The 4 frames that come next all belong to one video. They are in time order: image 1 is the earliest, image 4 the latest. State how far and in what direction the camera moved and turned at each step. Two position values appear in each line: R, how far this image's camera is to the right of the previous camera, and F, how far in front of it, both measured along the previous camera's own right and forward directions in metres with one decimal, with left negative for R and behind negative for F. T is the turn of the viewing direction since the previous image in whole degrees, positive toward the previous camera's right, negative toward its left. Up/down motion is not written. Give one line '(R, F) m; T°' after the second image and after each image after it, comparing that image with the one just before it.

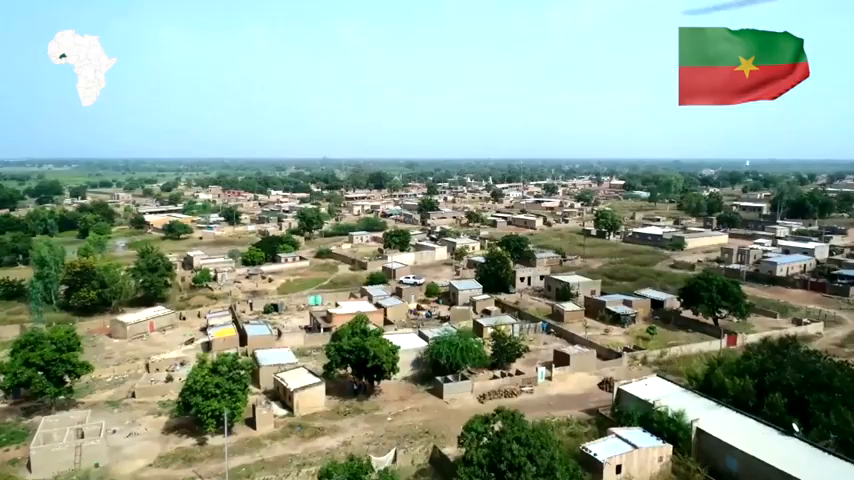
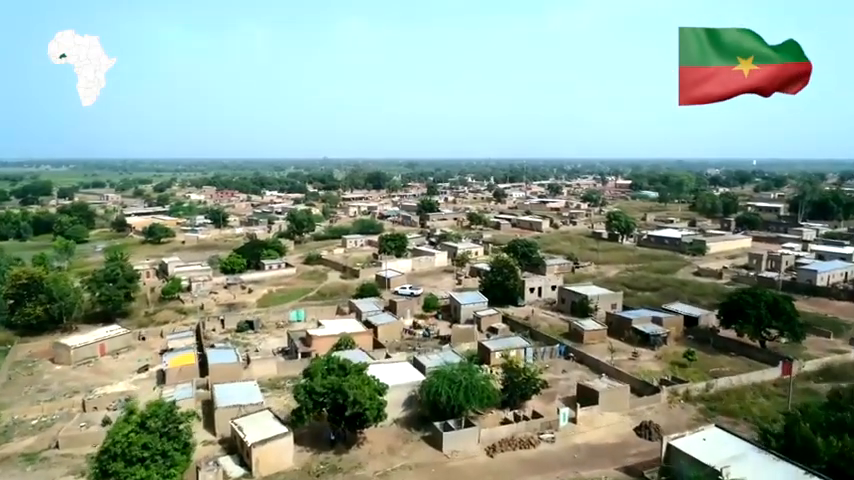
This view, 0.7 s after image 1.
(+0.1, +3.7) m; 0°
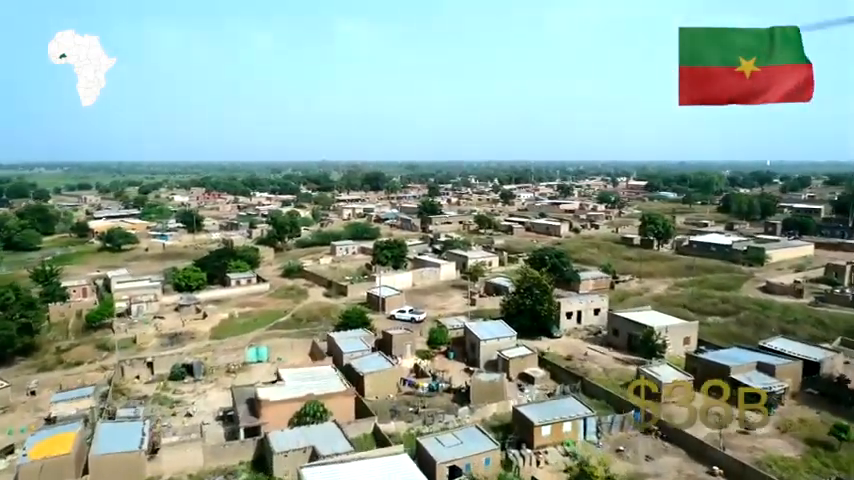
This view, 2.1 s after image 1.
(-0.2, +7.0) m; 0°
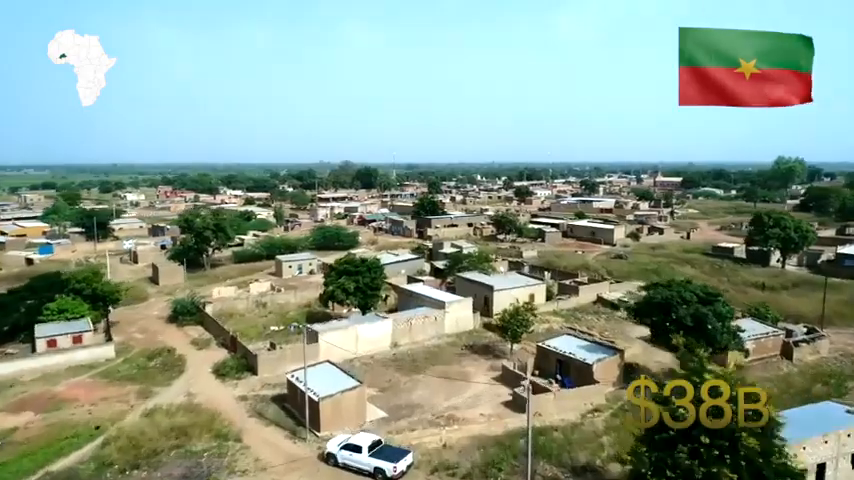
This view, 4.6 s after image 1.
(+0.2, +14.5) m; 0°
